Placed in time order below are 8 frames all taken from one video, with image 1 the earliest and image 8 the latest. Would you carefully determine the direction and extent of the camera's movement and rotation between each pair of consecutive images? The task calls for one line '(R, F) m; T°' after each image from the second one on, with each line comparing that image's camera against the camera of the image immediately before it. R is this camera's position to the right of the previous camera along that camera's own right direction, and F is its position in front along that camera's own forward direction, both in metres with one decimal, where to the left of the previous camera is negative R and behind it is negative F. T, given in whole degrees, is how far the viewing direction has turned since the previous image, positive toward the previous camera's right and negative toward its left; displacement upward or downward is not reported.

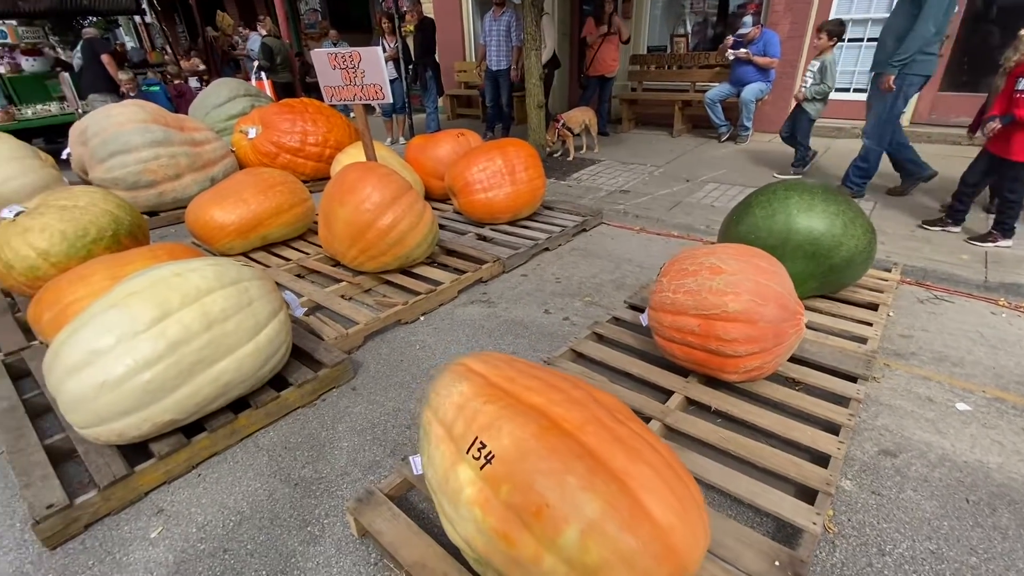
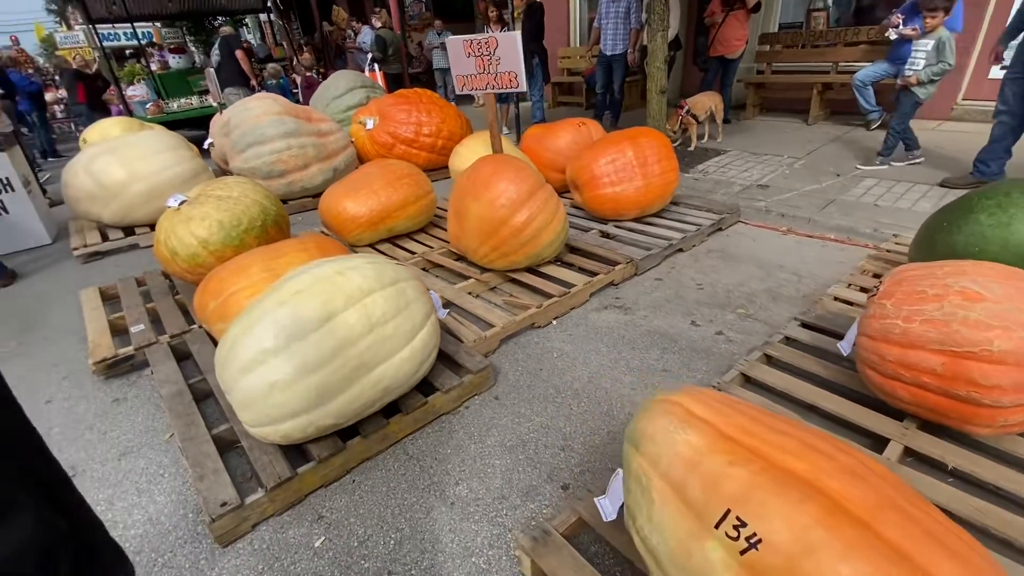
(-0.3, +0.2) m; -9°
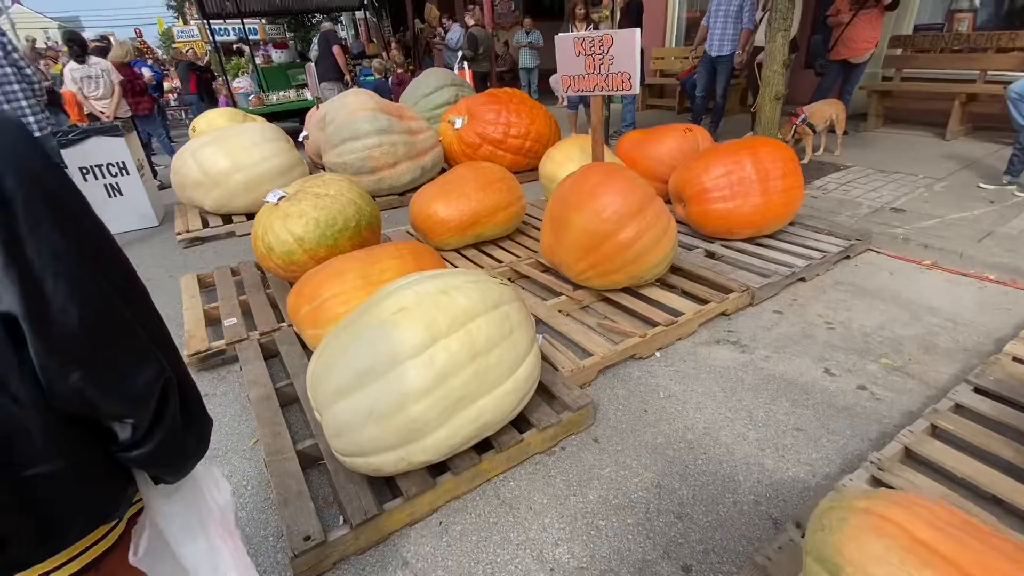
(-0.2, +0.2) m; -7°
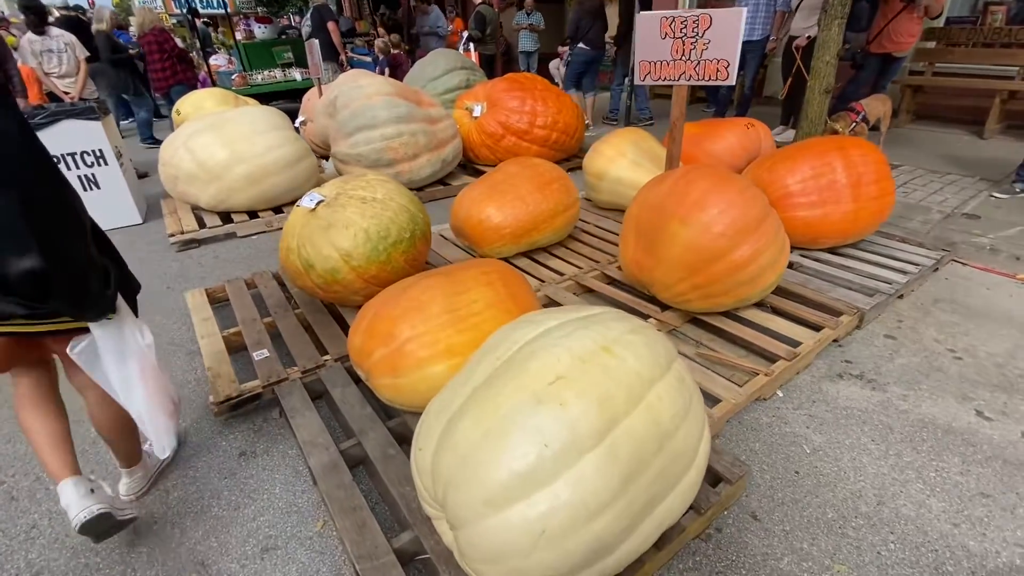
(-0.4, +0.4) m; +3°
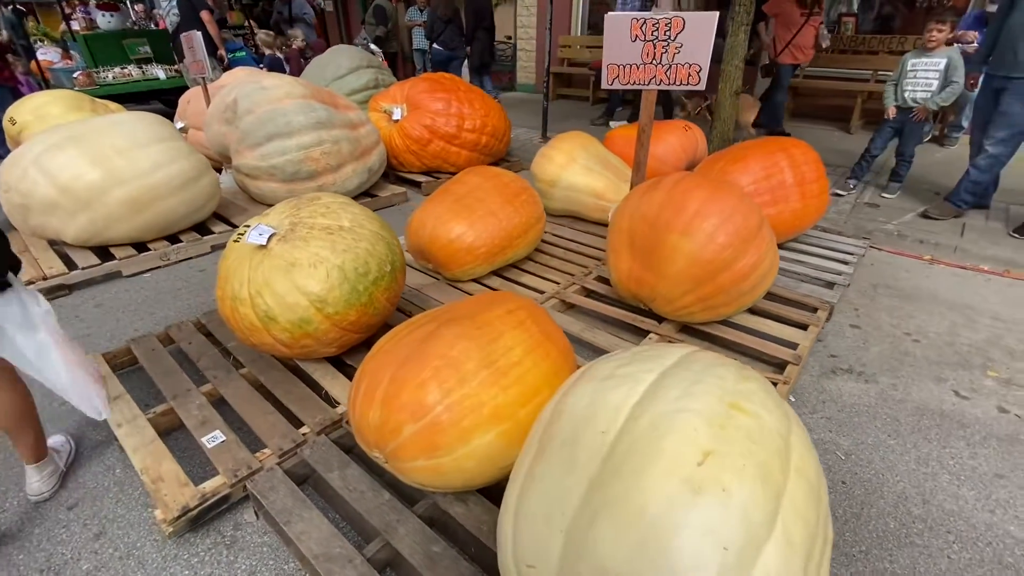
(-0.4, +0.3) m; +12°
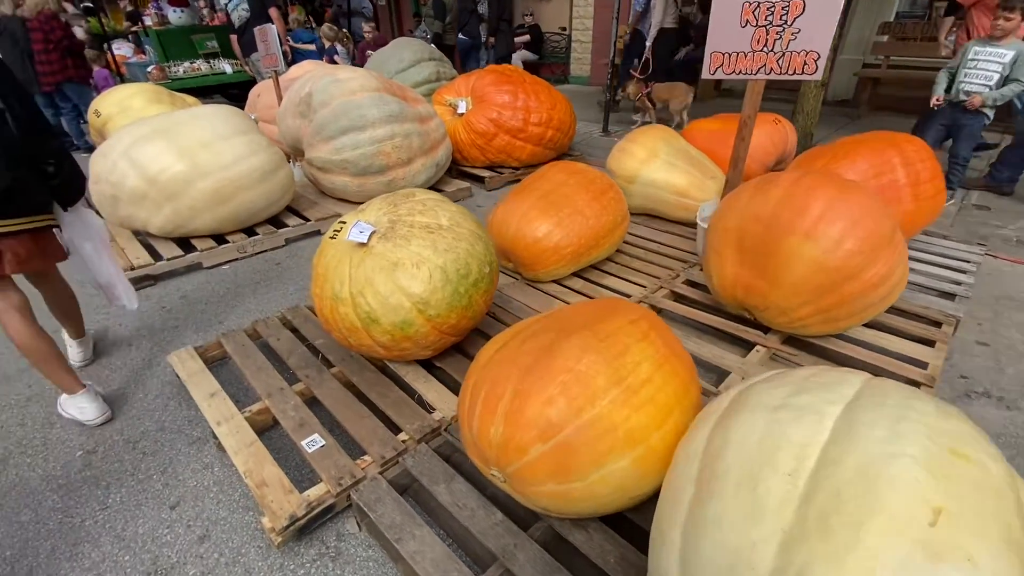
(-0.2, +0.1) m; -4°
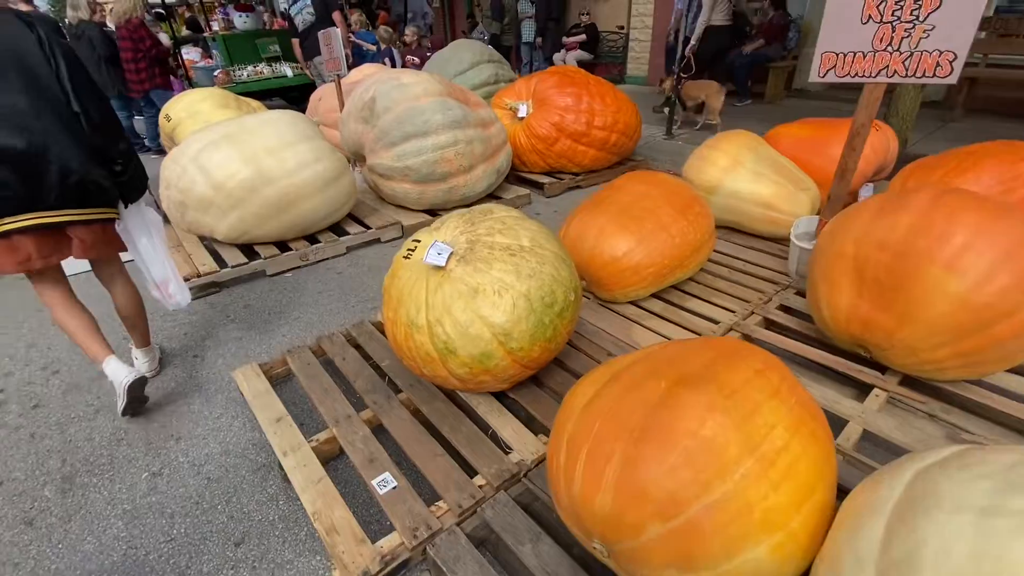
(-0.1, +0.1) m; -5°
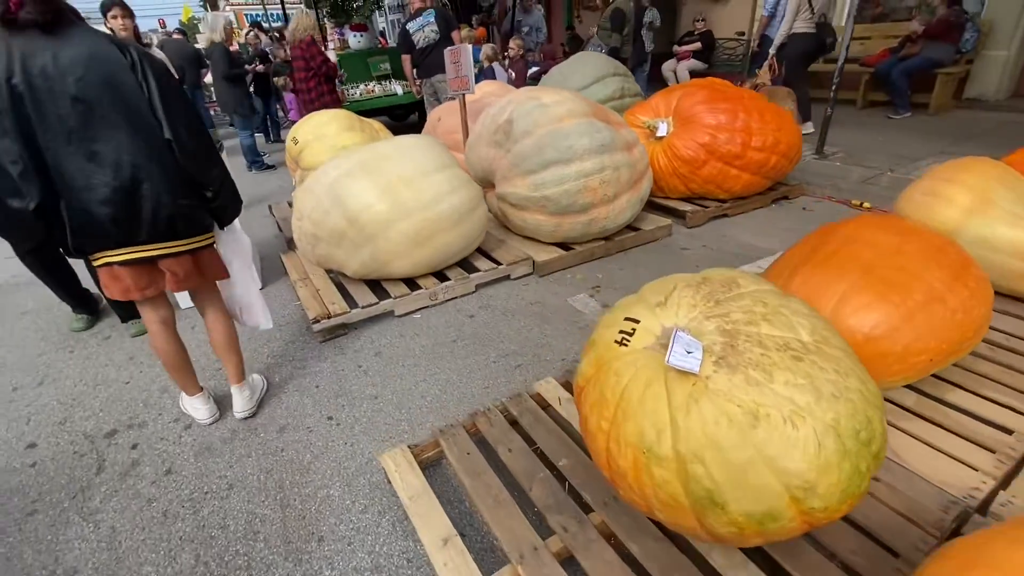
(-0.4, +0.3) m; -8°
